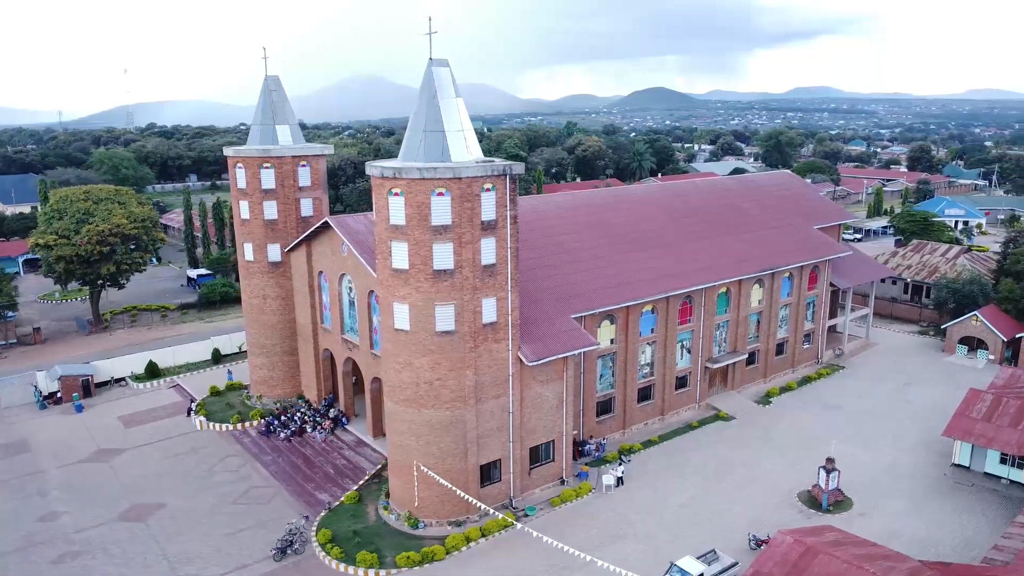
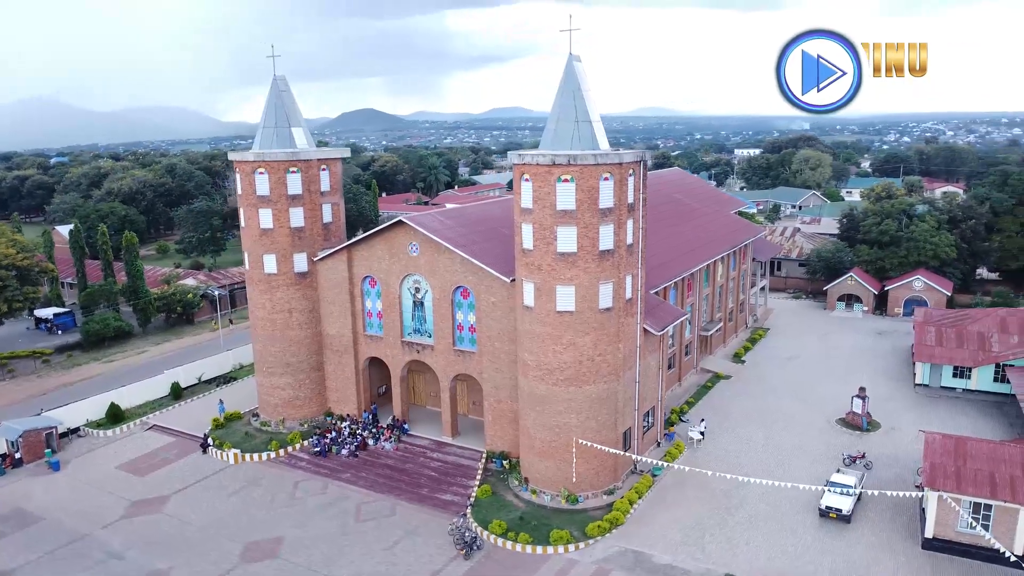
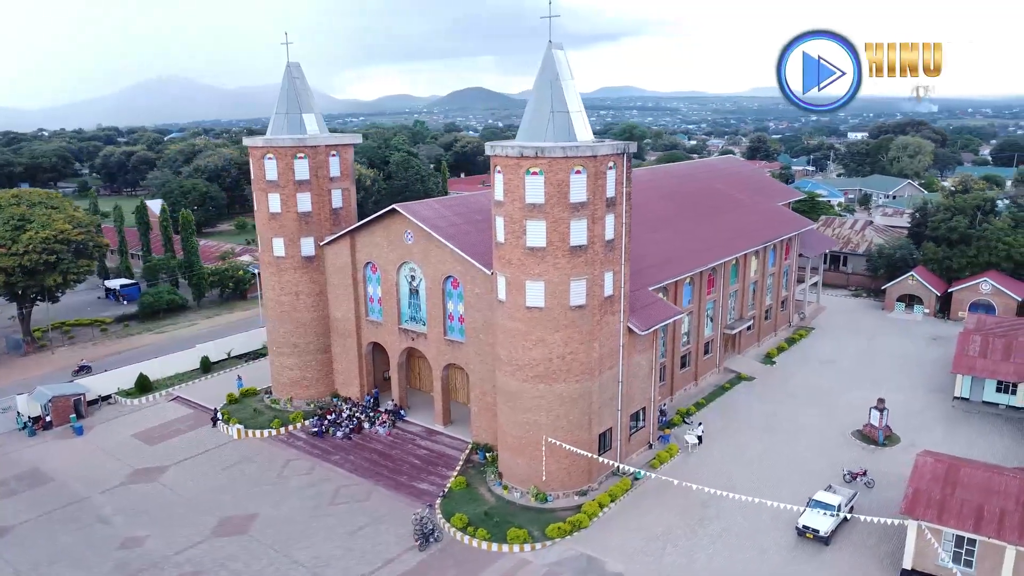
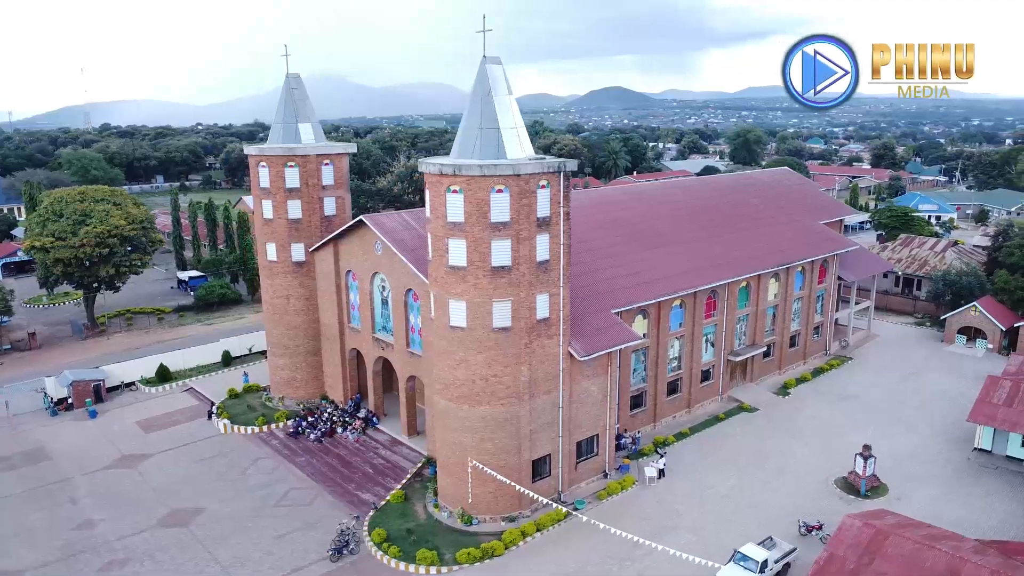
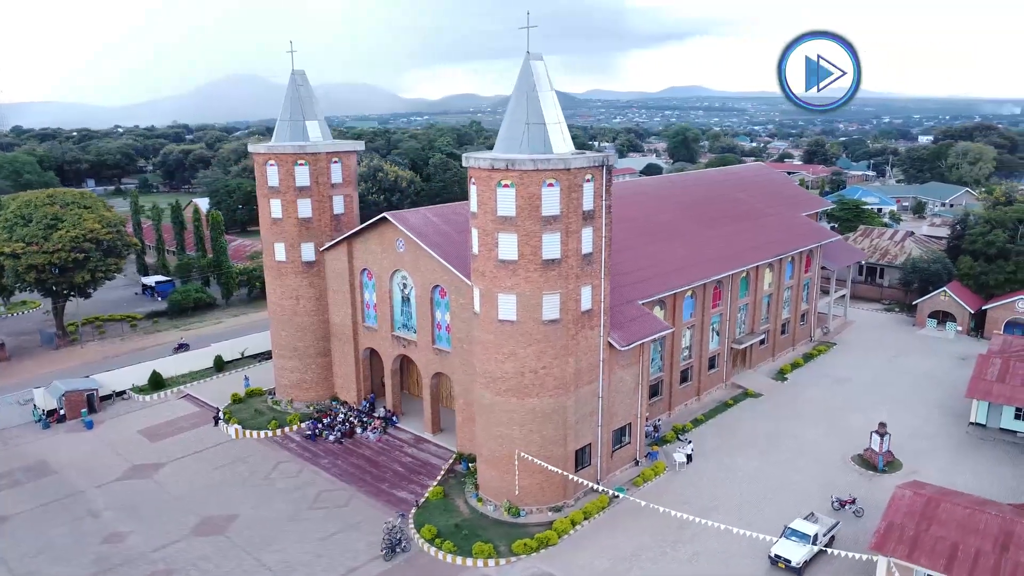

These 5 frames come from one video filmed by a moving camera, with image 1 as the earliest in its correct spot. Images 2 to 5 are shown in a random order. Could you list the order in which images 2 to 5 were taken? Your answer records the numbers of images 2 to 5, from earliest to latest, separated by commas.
4, 5, 3, 2
